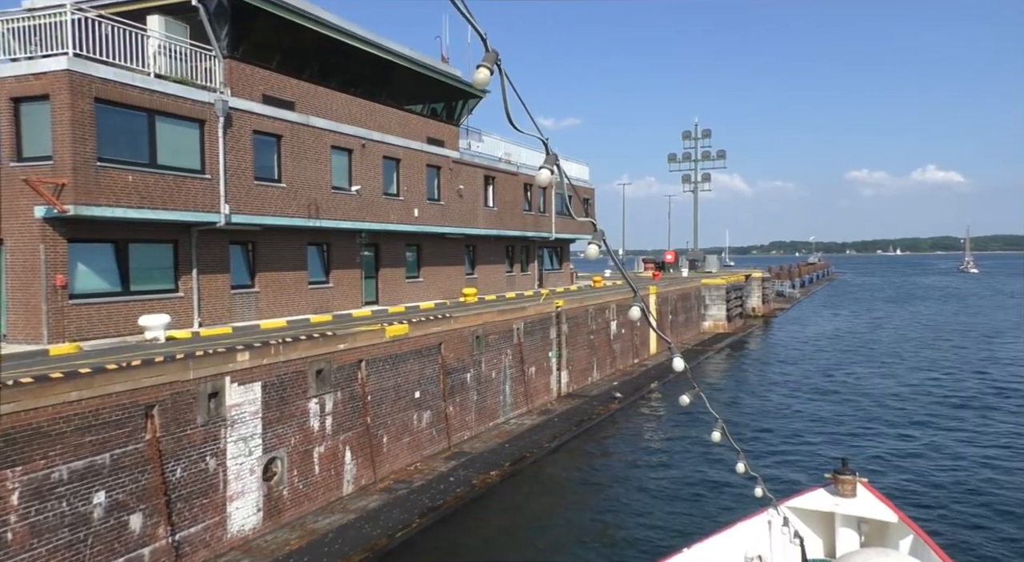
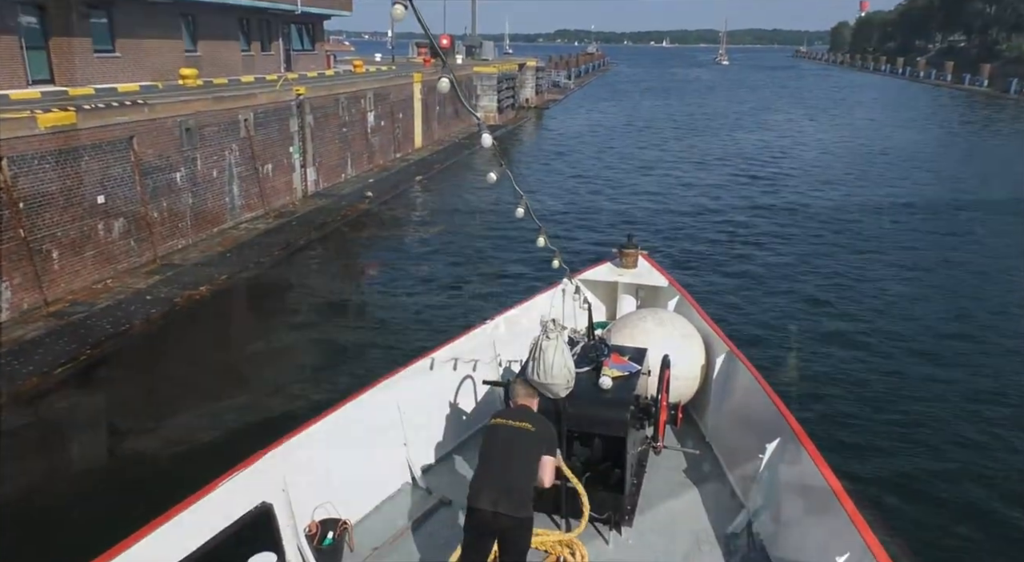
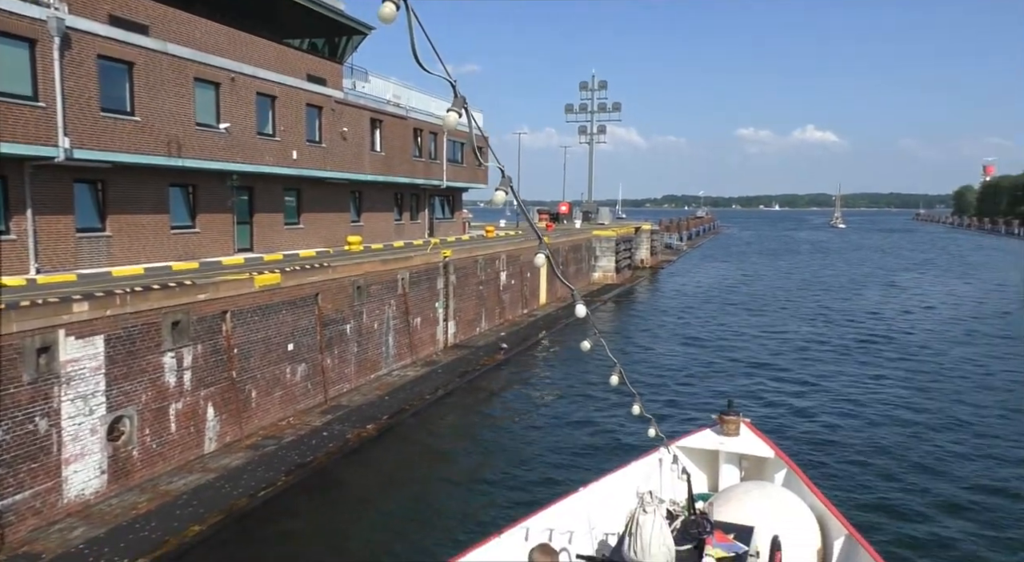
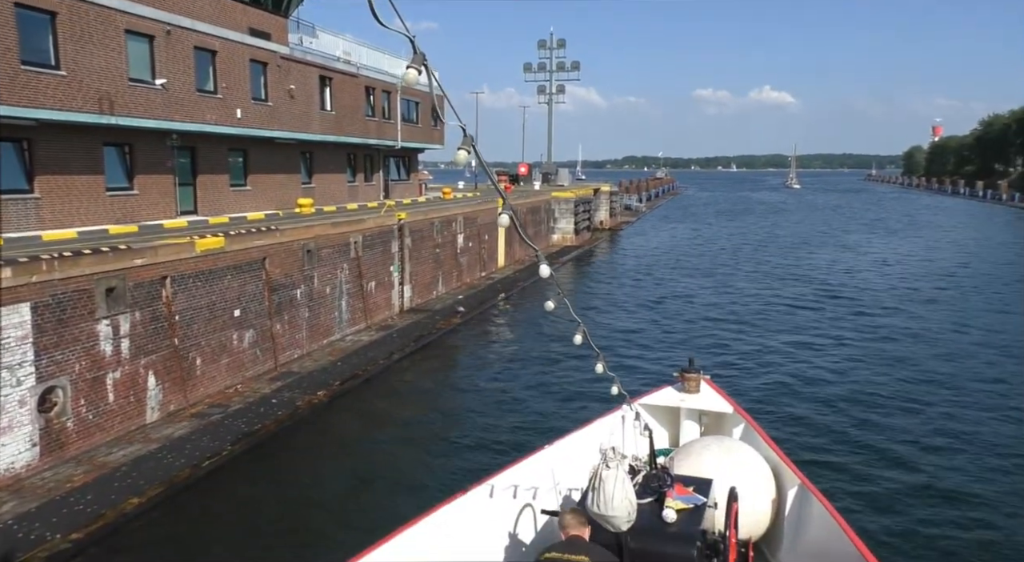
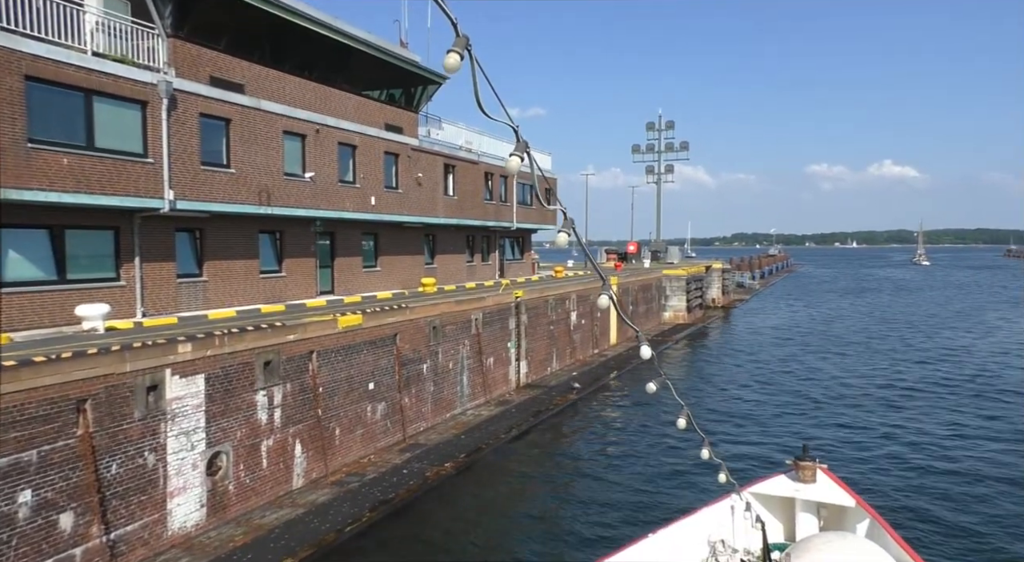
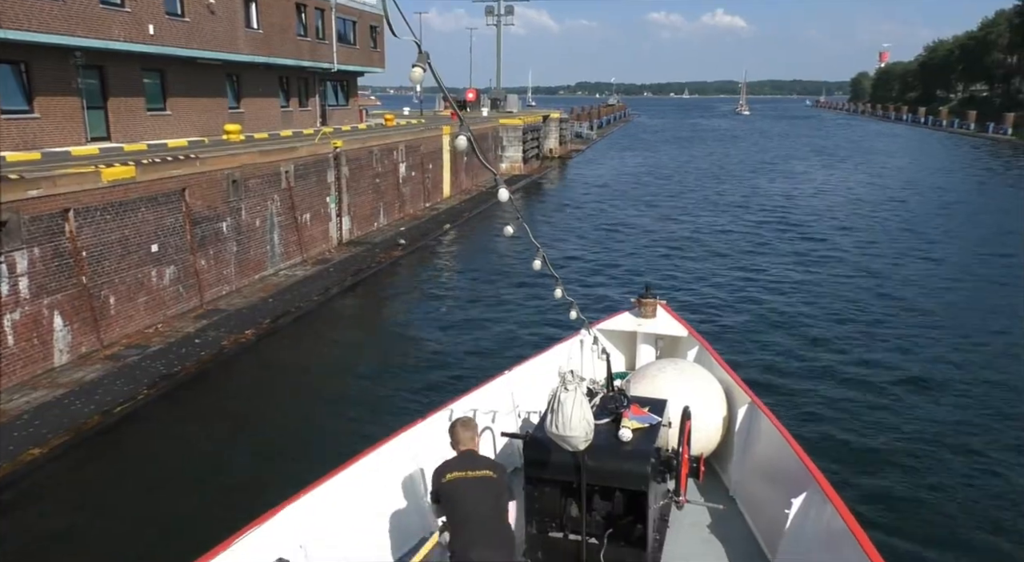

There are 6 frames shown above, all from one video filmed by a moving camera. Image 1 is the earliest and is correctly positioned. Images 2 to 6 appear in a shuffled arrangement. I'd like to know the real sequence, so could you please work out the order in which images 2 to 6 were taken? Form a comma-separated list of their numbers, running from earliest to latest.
5, 3, 4, 6, 2
